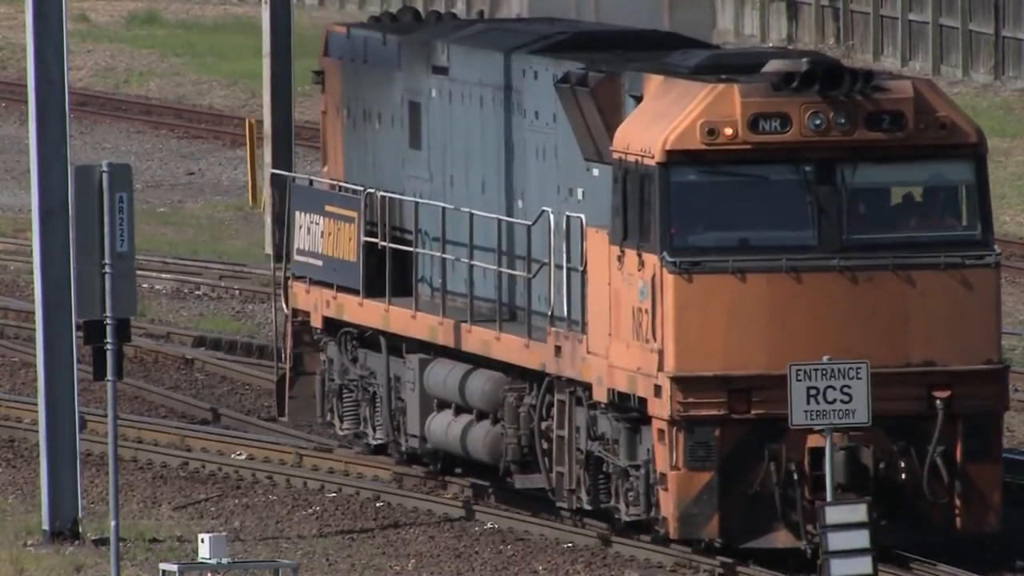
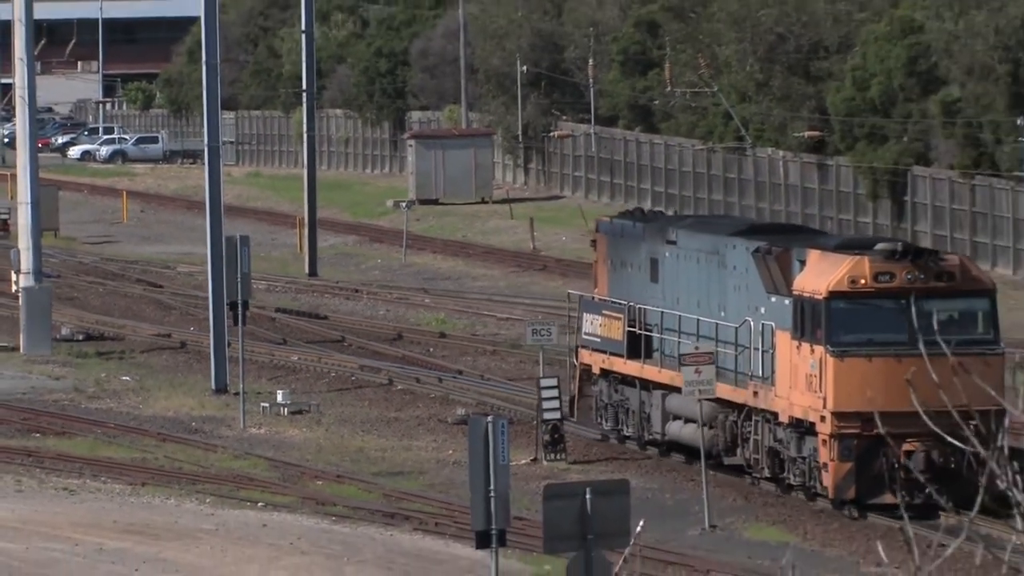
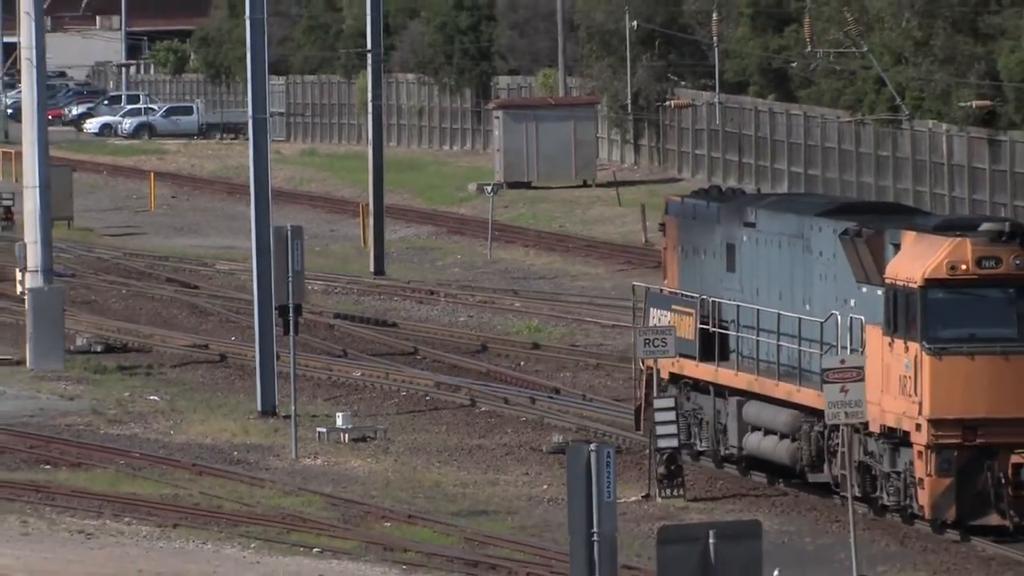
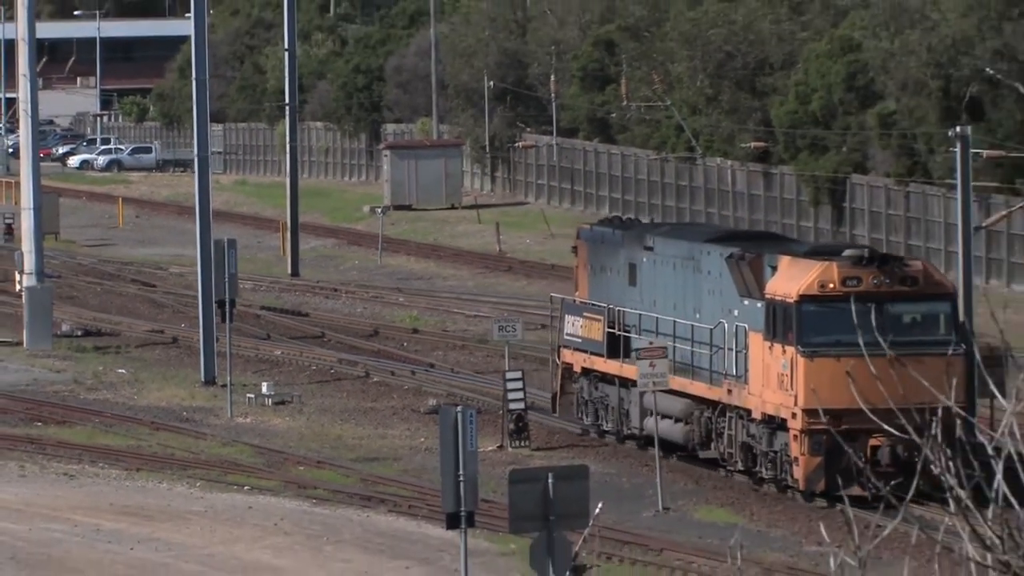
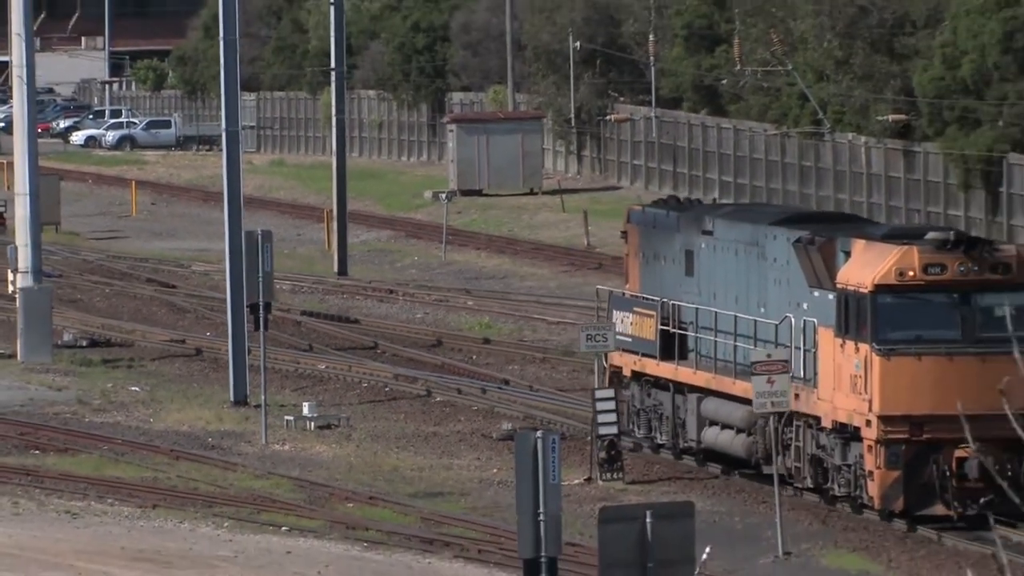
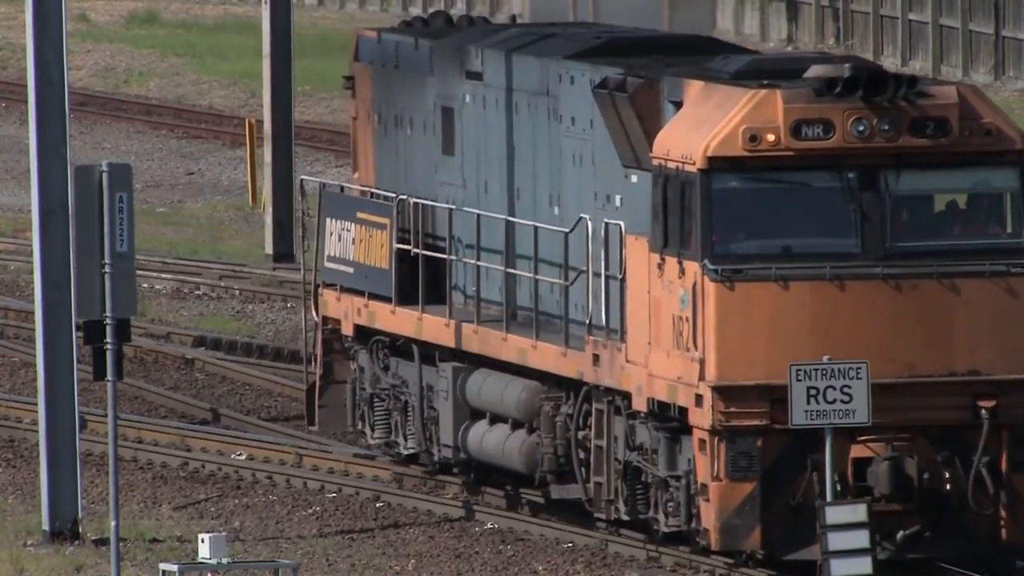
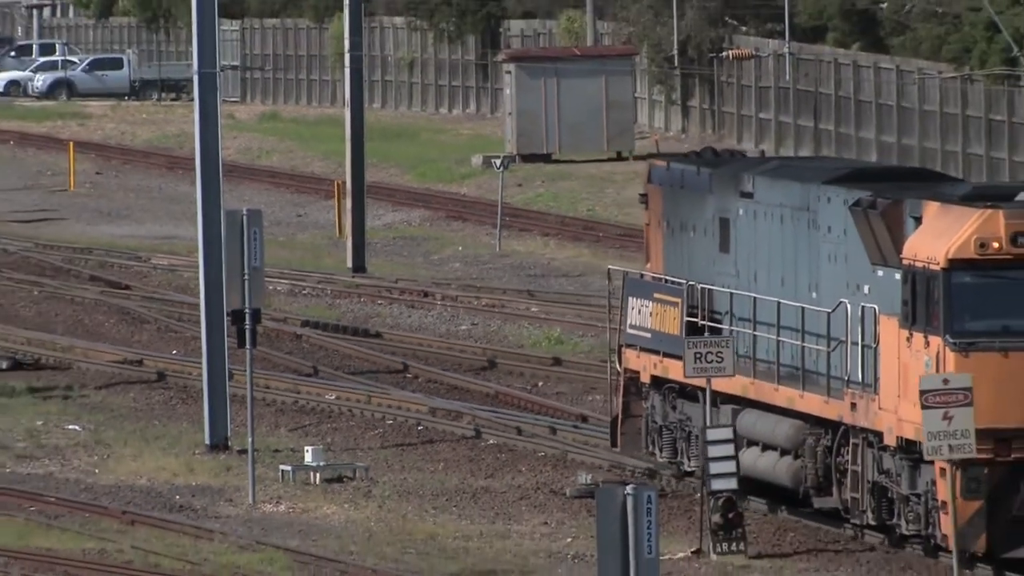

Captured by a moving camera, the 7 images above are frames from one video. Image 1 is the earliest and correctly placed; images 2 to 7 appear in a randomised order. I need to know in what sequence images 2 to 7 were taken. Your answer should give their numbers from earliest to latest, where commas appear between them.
6, 7, 3, 5, 2, 4
